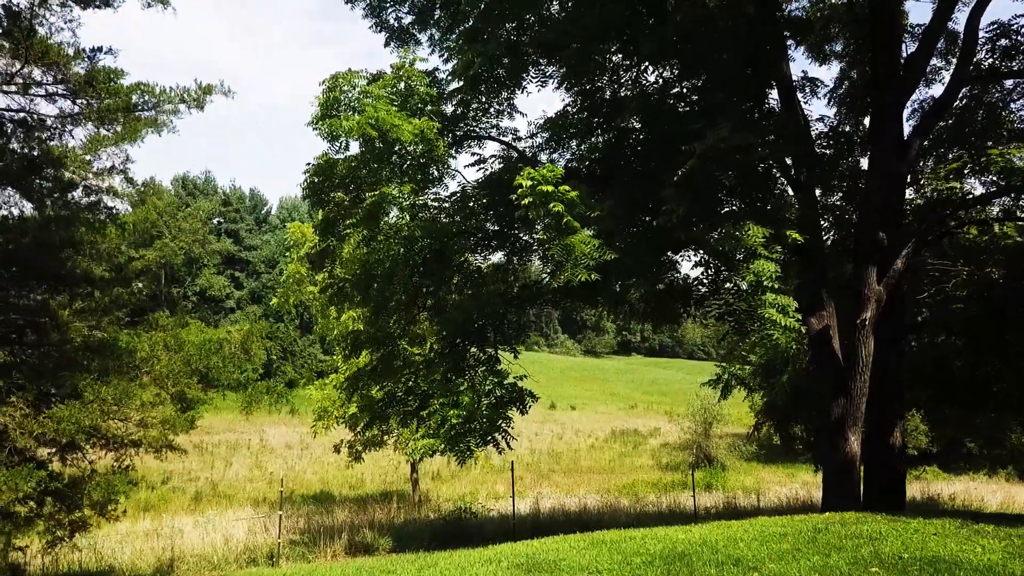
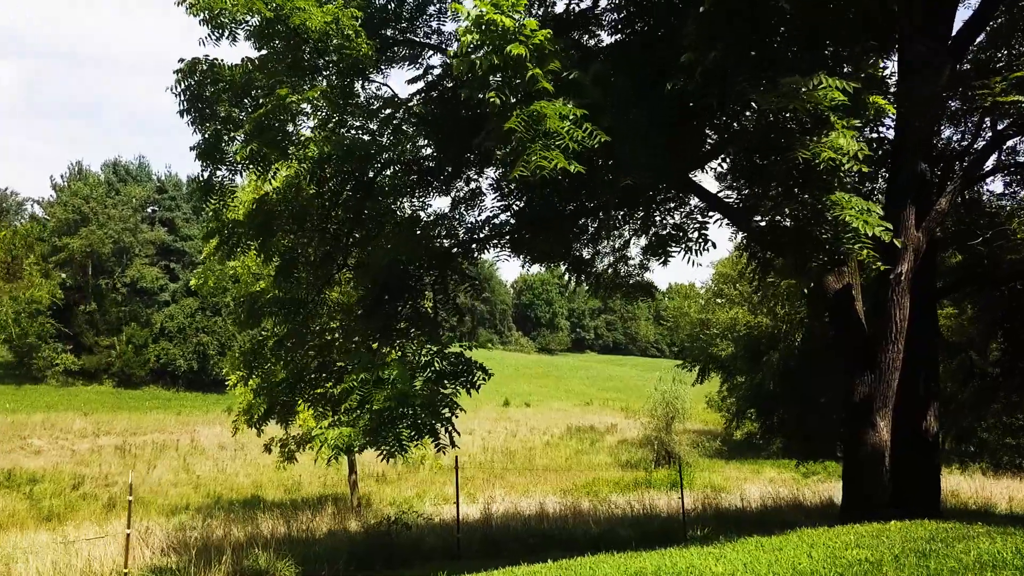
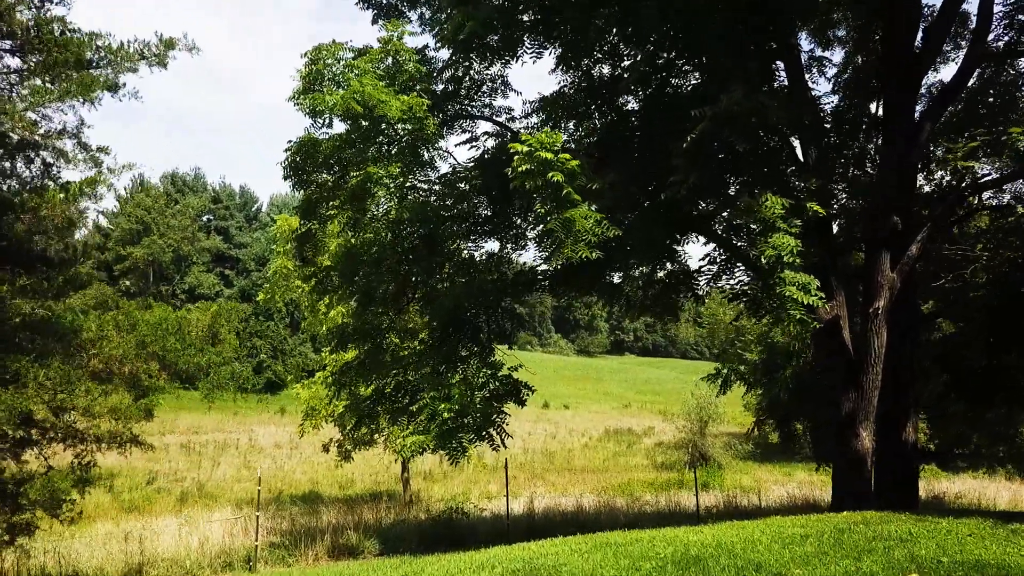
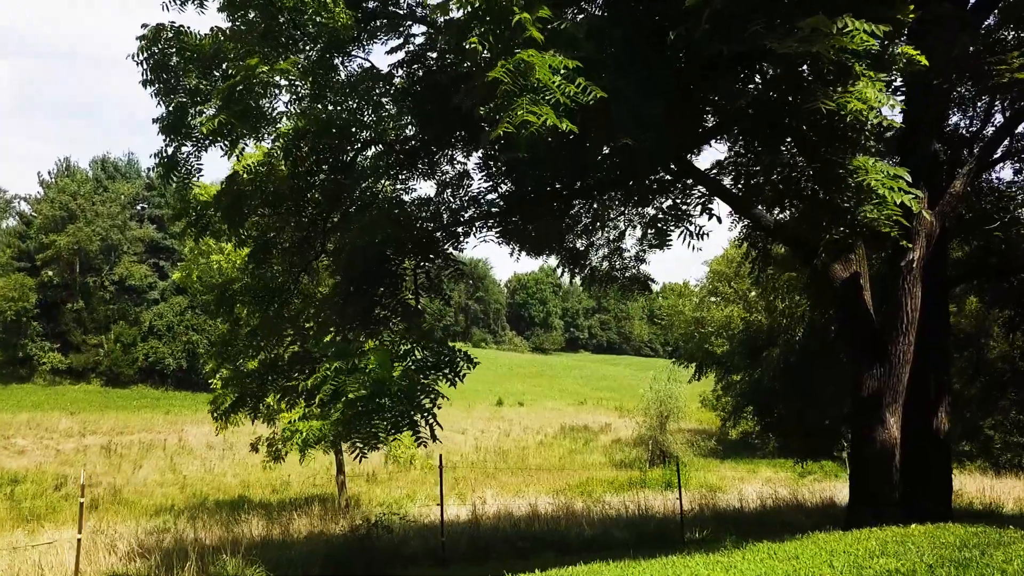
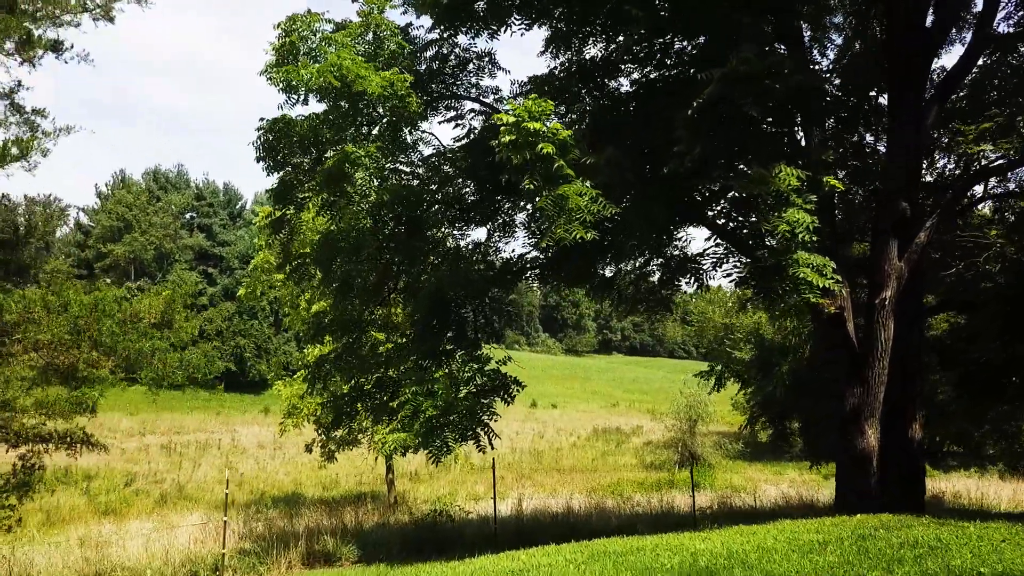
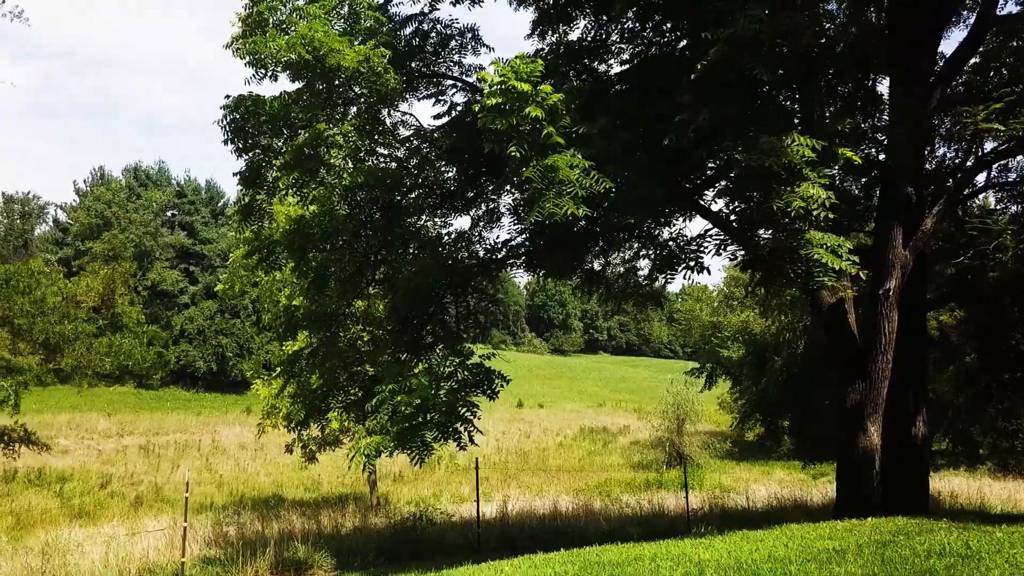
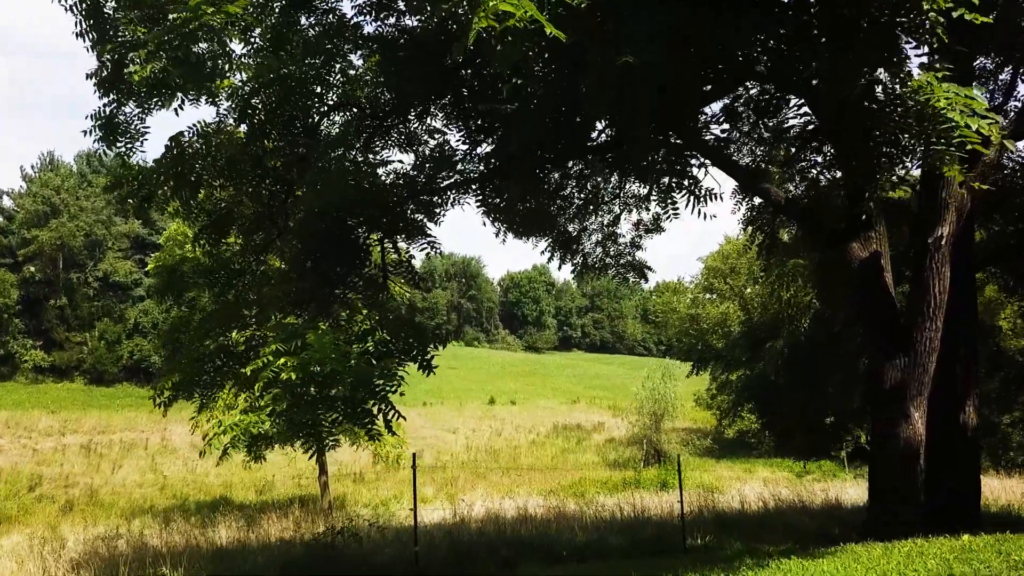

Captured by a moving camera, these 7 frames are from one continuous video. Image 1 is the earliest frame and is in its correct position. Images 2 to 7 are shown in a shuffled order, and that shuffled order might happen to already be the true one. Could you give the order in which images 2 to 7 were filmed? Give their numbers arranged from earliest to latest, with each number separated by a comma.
3, 5, 6, 2, 4, 7
